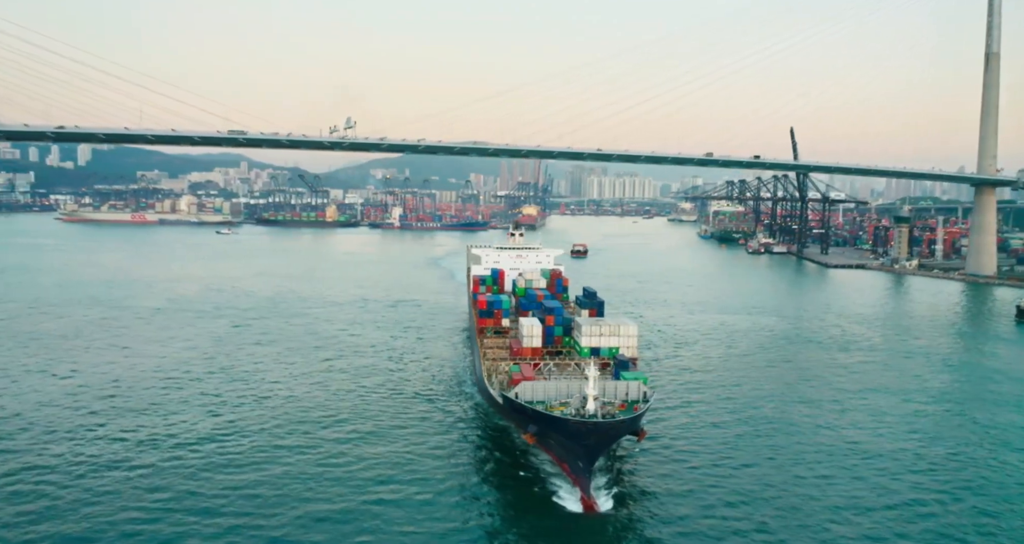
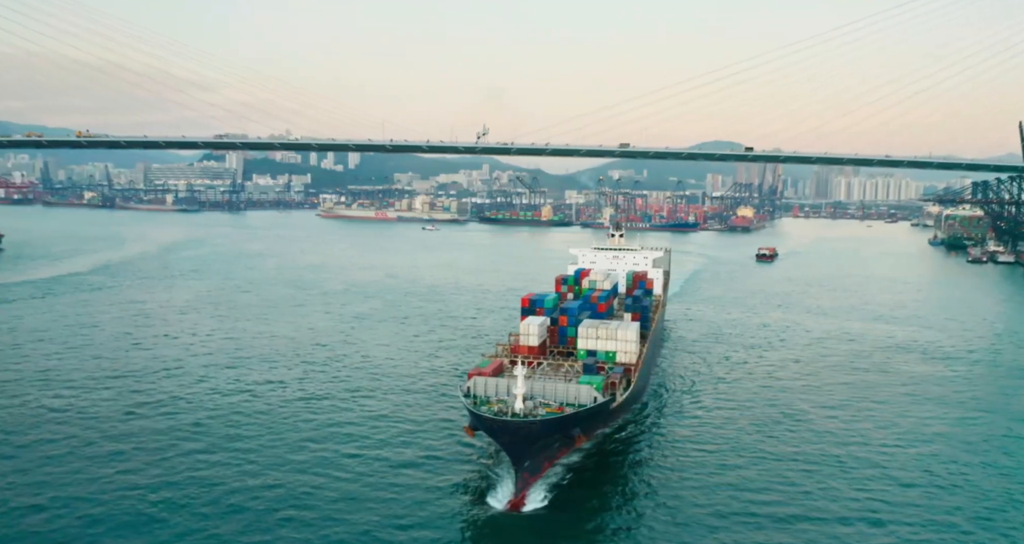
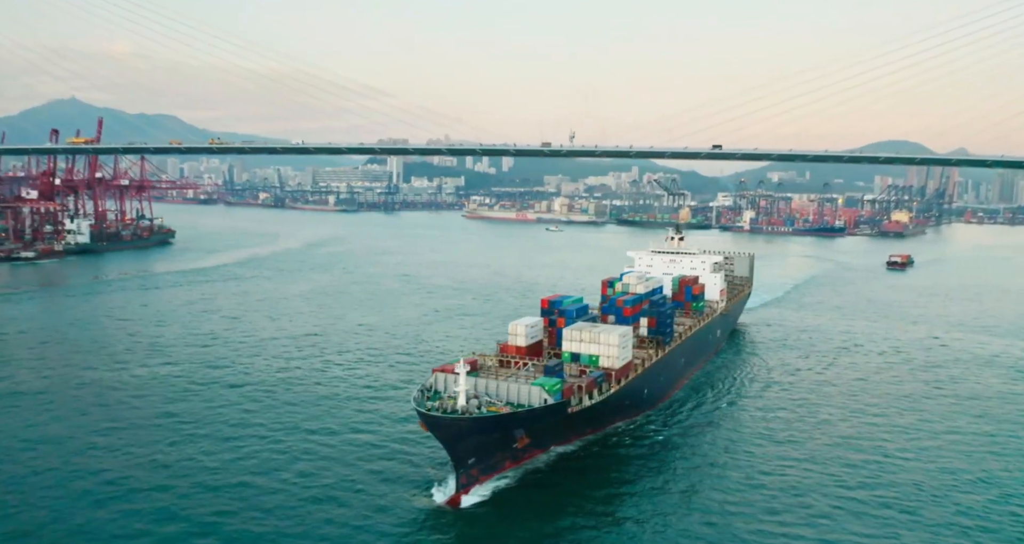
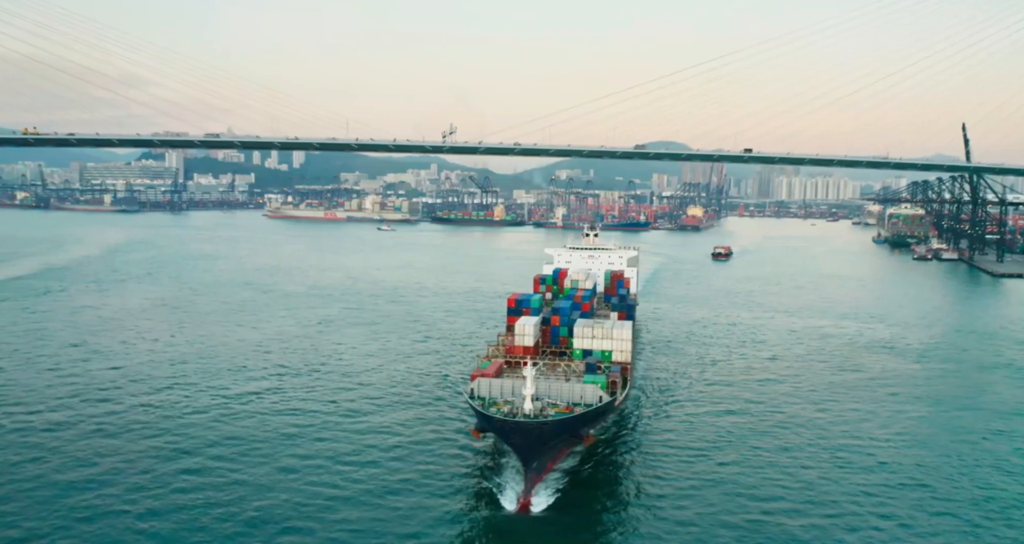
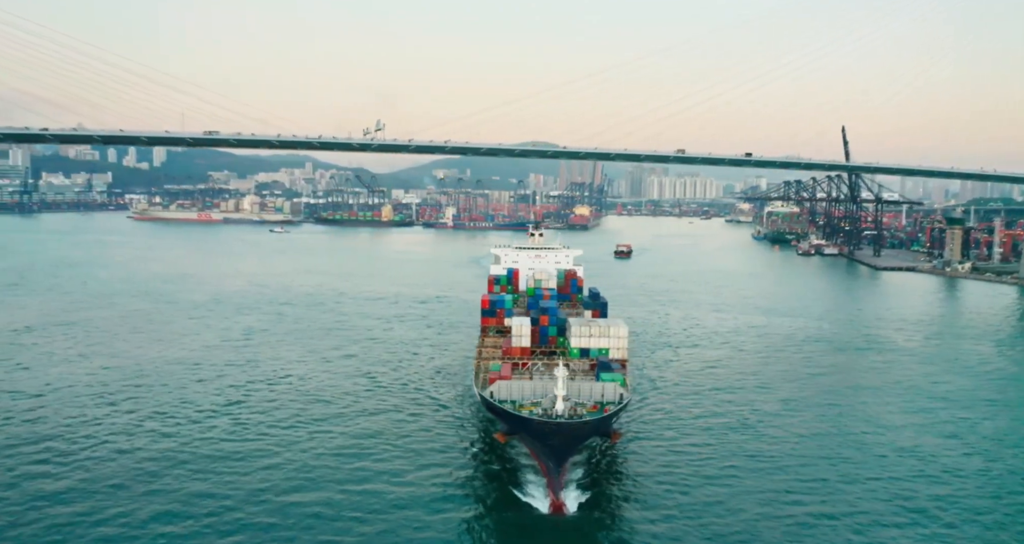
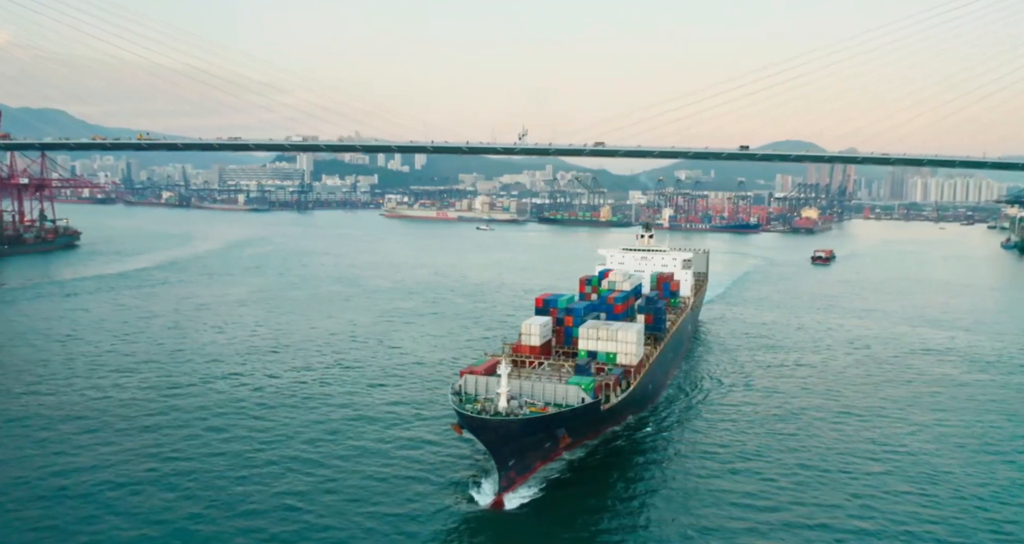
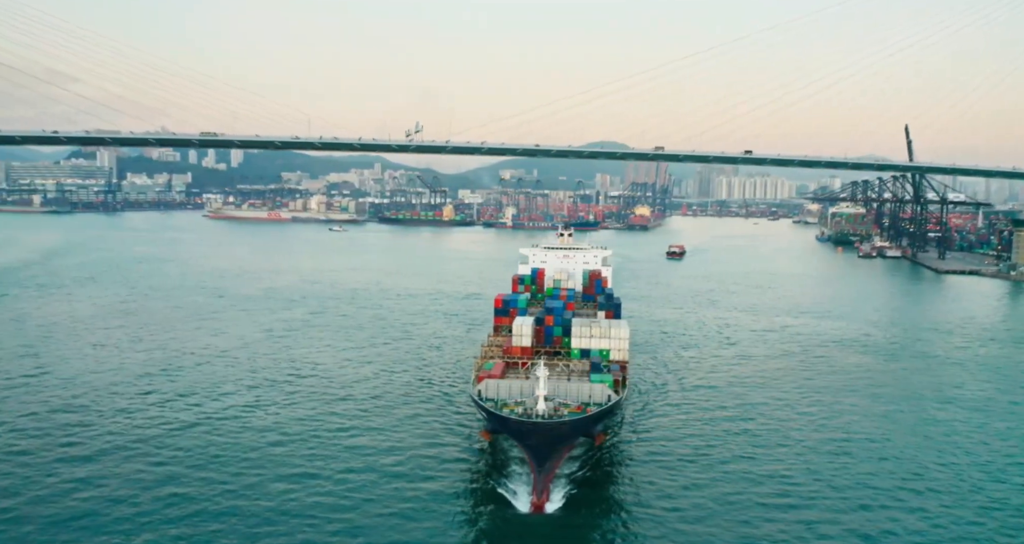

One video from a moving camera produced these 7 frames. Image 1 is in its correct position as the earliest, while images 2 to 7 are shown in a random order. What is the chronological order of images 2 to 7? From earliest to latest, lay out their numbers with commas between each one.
5, 7, 4, 2, 6, 3
